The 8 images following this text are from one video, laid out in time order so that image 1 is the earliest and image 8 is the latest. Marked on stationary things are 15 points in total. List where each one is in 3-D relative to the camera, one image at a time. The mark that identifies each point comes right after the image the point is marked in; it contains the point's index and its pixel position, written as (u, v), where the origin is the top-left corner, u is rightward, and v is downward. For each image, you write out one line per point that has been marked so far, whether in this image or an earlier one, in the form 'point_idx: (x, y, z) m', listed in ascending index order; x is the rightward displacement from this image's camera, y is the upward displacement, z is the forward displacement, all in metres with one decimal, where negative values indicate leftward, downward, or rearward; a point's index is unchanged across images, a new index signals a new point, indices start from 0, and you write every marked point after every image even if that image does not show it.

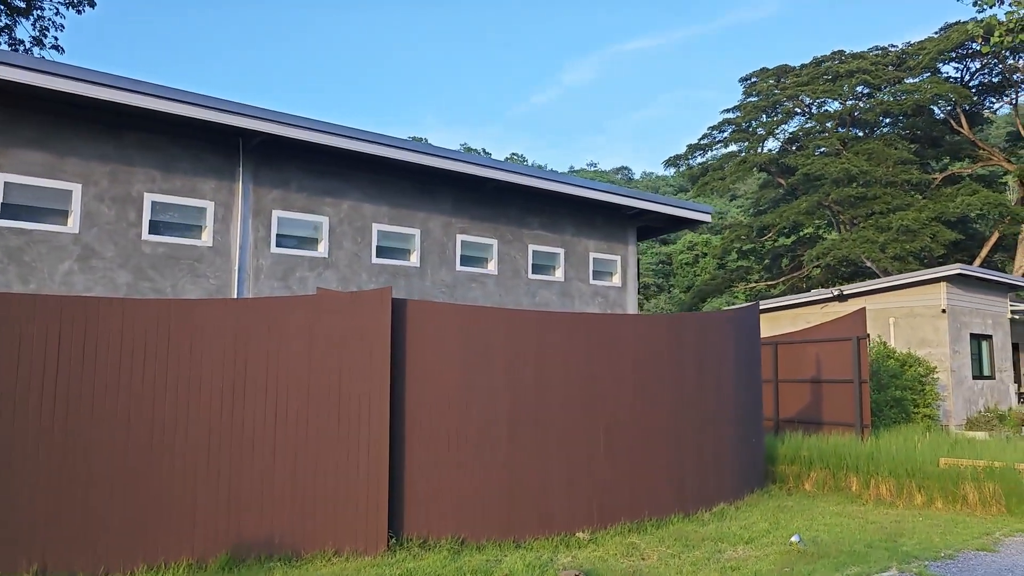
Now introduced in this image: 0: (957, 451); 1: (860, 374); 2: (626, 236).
0: (+5.5, -2.0, +10.1) m
1: (+4.7, -1.2, +11.2) m
2: (+1.5, +0.7, +10.9) m
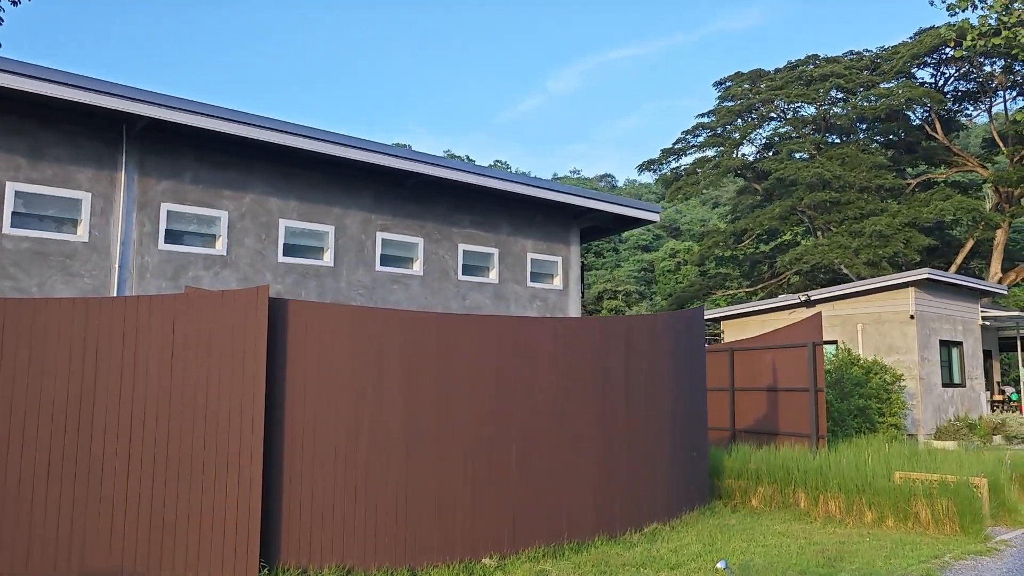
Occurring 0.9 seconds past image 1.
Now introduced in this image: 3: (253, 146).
0: (+4.7, -2.0, +9.5) m
1: (+3.9, -1.2, +10.6) m
2: (+0.7, +0.6, +10.3) m
3: (-2.3, +1.3, +7.4) m
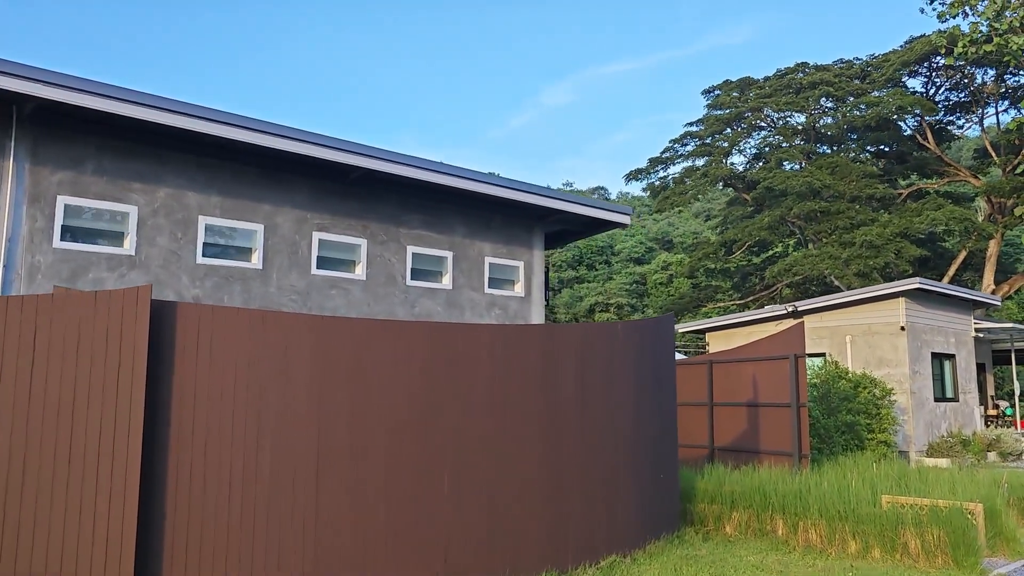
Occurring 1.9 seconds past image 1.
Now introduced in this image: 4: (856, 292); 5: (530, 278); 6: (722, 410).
0: (+4.2, -2.1, +8.8) m
1: (+3.4, -1.3, +9.9) m
2: (+0.2, +0.6, +9.5) m
3: (-2.8, +1.2, +6.7) m
4: (+7.0, -0.1, +16.9) m
5: (+0.2, +0.1, +9.5) m
6: (+2.9, -1.7, +11.2) m
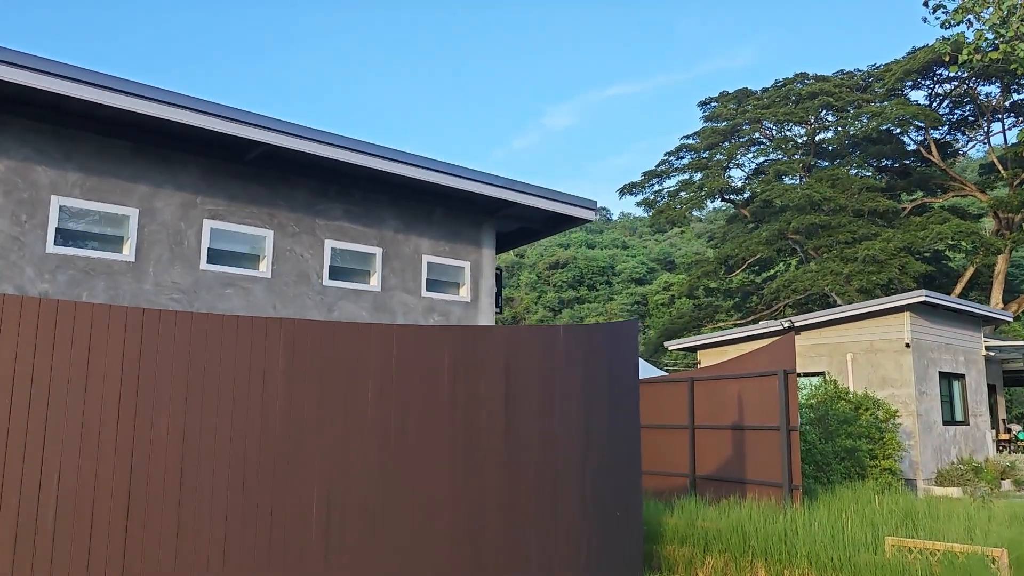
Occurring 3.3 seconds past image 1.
0: (+3.6, -2.1, +7.5) m
1: (+2.9, -1.4, +8.6) m
2: (-0.3, +0.5, +8.3) m
3: (-3.3, +1.3, +5.5) m
4: (+6.5, -0.3, +15.6) m
5: (-0.3, +0.1, +8.2) m
6: (+2.3, -1.8, +9.9) m
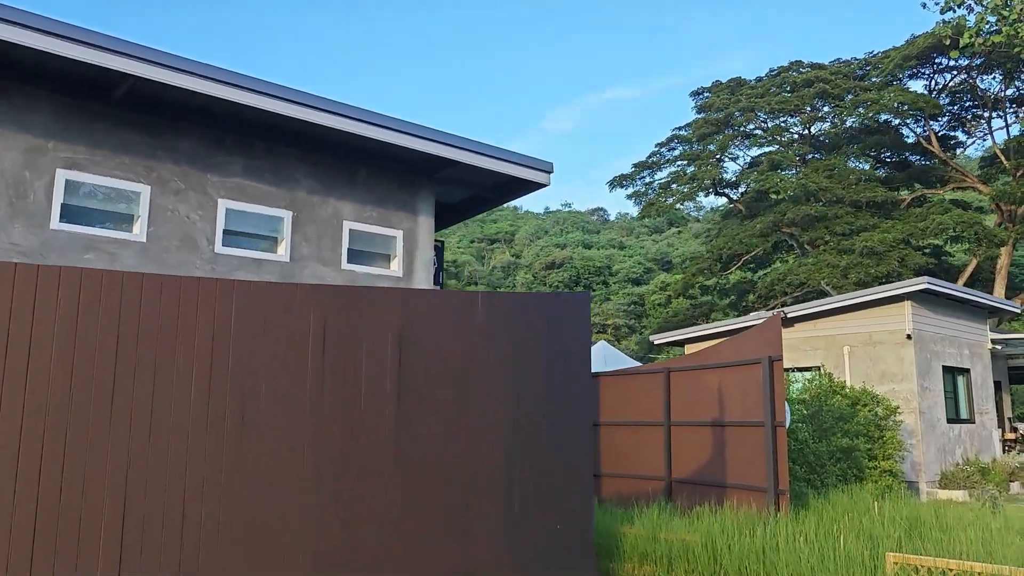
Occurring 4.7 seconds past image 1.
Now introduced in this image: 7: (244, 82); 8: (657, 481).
0: (+3.1, -1.9, +6.3) m
1: (+2.3, -1.1, +7.4) m
2: (-0.9, +0.7, +7.2) m
3: (-3.9, +1.5, +4.3) m
4: (+6.0, -0.1, +14.4) m
5: (-0.9, +0.3, +7.1) m
6: (+1.8, -1.5, +8.8) m
7: (-1.8, +1.4, +5.6) m
8: (+1.6, -2.1, +8.9) m
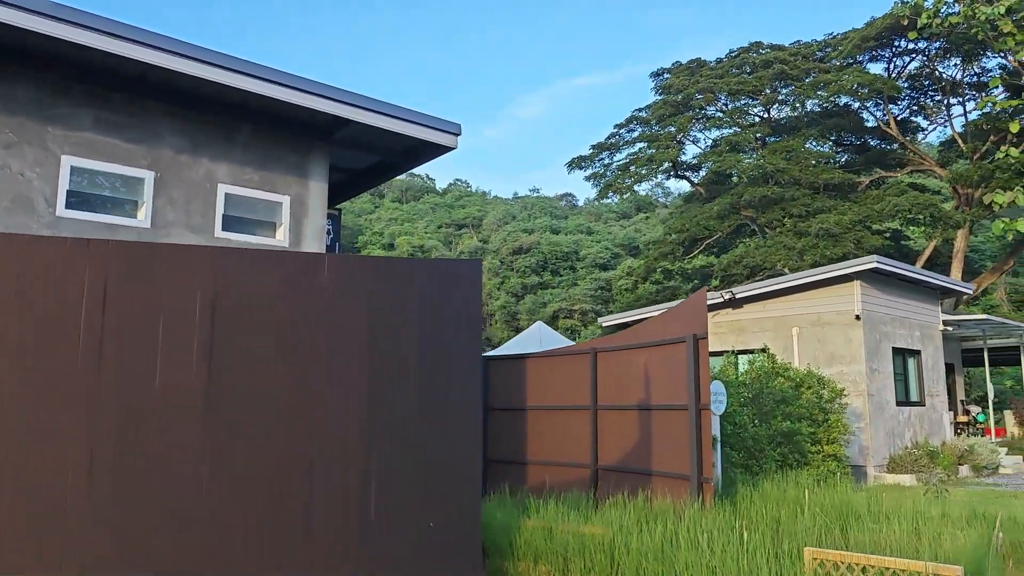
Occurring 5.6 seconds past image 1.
0: (+2.4, -1.7, +5.8) m
1: (+1.5, -0.9, +6.9) m
2: (-1.6, +1.0, +6.5) m
3: (-4.5, +1.7, +3.6) m
4: (+5.0, +0.2, +14.0) m
5: (-1.6, +0.5, +6.4) m
6: (+0.9, -1.3, +8.2) m
7: (-2.6, +1.6, +4.9) m
8: (+0.7, -1.8, +8.4) m
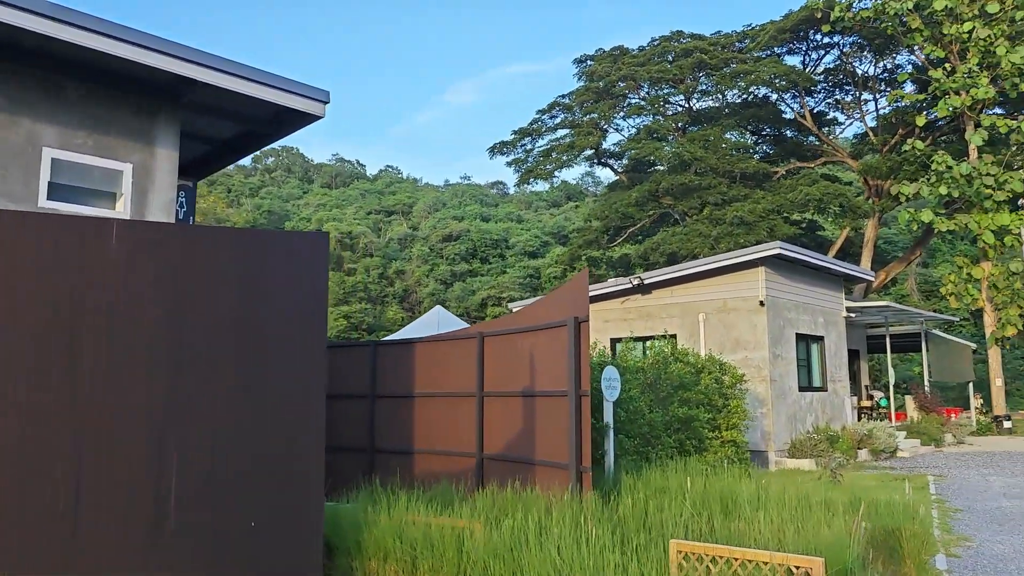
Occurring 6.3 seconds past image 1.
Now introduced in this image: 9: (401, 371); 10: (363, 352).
0: (+1.4, -1.6, +5.6) m
1: (+0.5, -0.8, +6.6) m
2: (-2.6, +1.1, +5.9) m
3: (-5.2, +1.8, +2.7) m
4: (+3.3, +0.5, +14.0) m
5: (-2.6, +0.7, +5.8) m
6: (-0.2, -1.1, +7.9) m
7: (-3.4, +1.8, +4.3) m
8: (-0.4, -1.7, +8.0) m
9: (-1.2, -0.9, +9.1) m
10: (-1.7, -0.7, +9.6) m
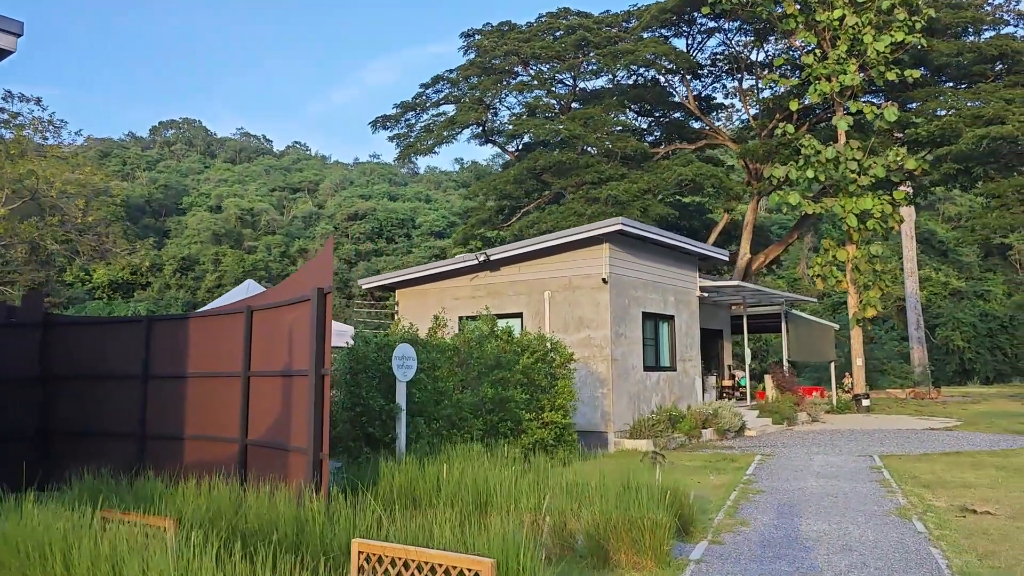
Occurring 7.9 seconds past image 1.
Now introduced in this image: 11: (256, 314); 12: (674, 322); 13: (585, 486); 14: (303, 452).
0: (-0.4, -1.4, +5.1) m
1: (-1.4, -0.5, +5.9) m
2: (-4.4, +1.4, +4.9) m
3: (-6.7, +2.0, +1.4) m
4: (+0.7, +0.9, +13.5) m
5: (-4.4, +0.9, +4.8) m
6: (-2.2, -0.8, +7.2) m
7: (-5.0, +2.0, +3.2) m
8: (-2.5, -1.4, +7.3) m
9: (-3.4, -0.6, +8.2) m
10: (-3.9, -0.4, +8.6) m
11: (-2.3, -0.2, +7.3) m
12: (+3.1, -0.6, +15.6) m
13: (+0.4, -1.5, +6.2) m
14: (-1.5, -1.2, +6.0) m
